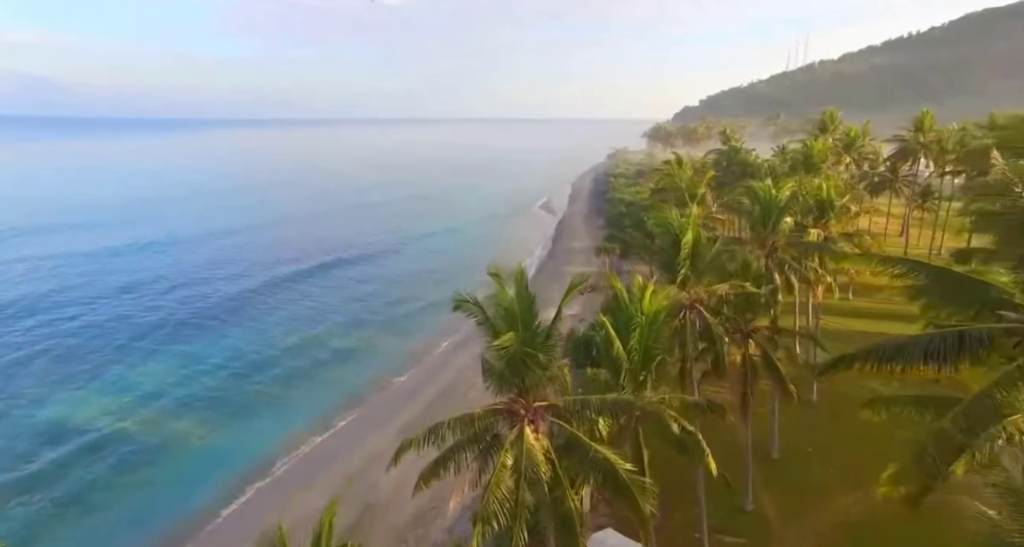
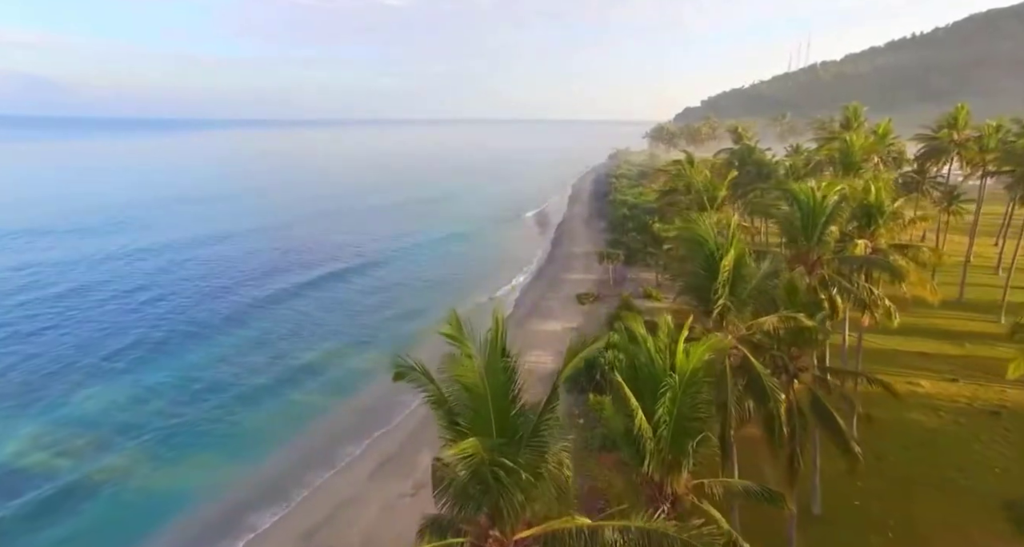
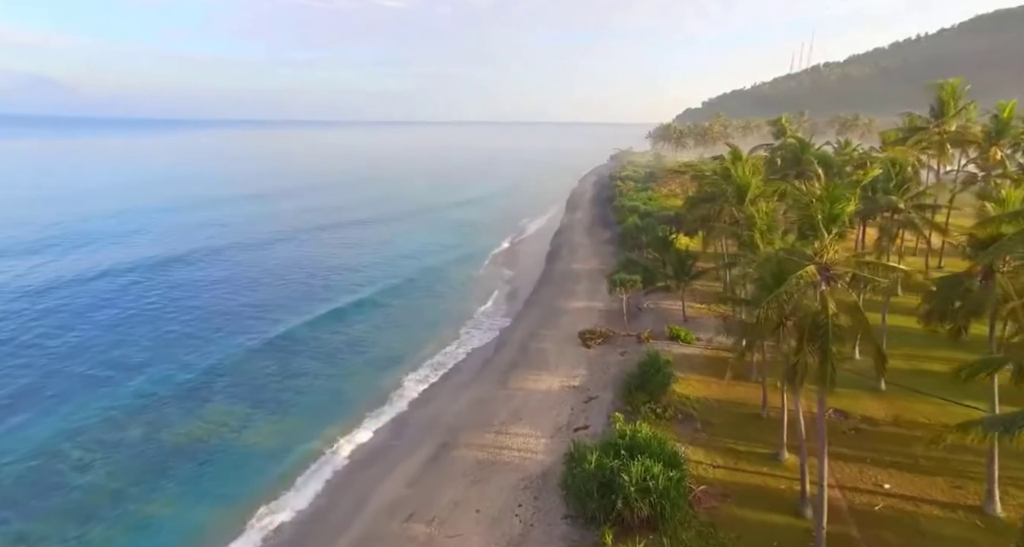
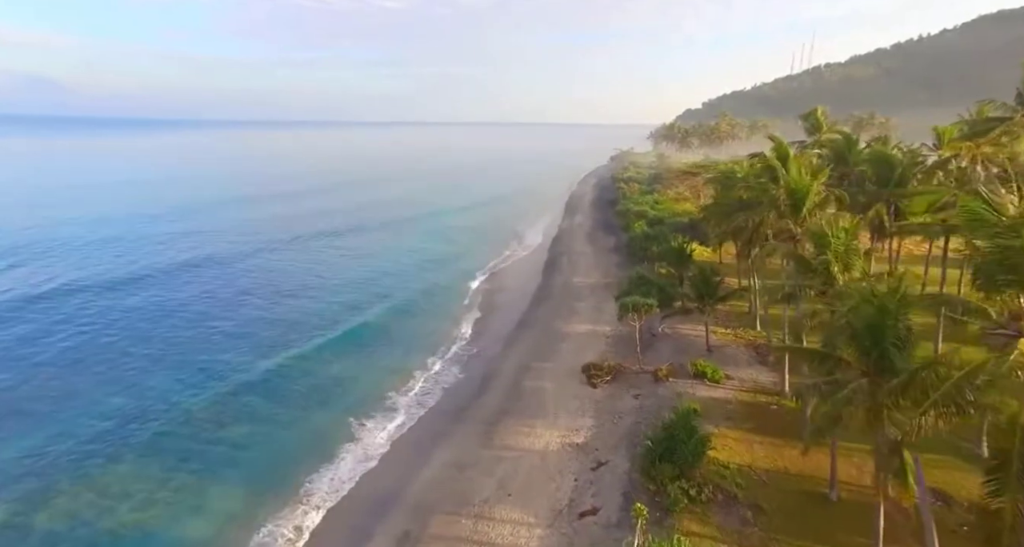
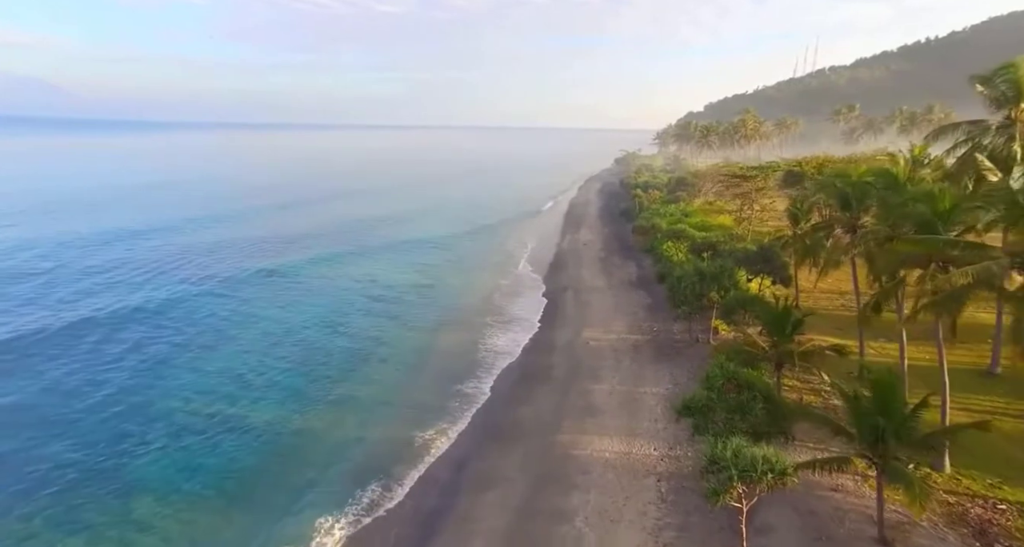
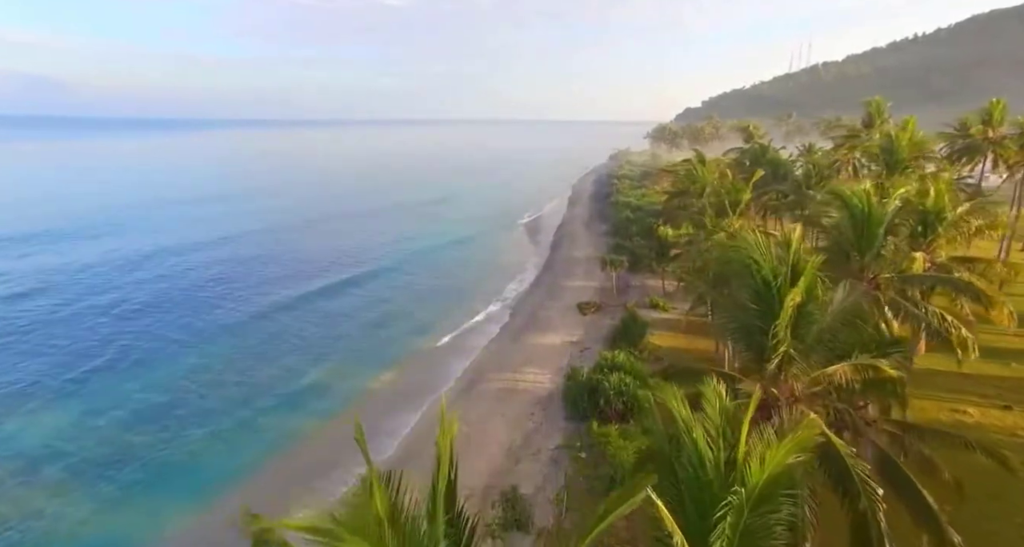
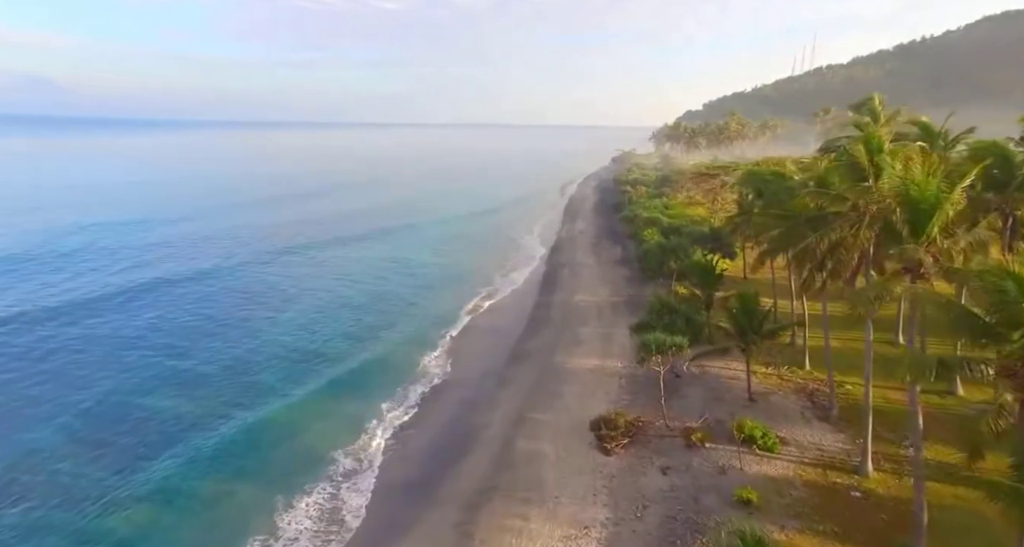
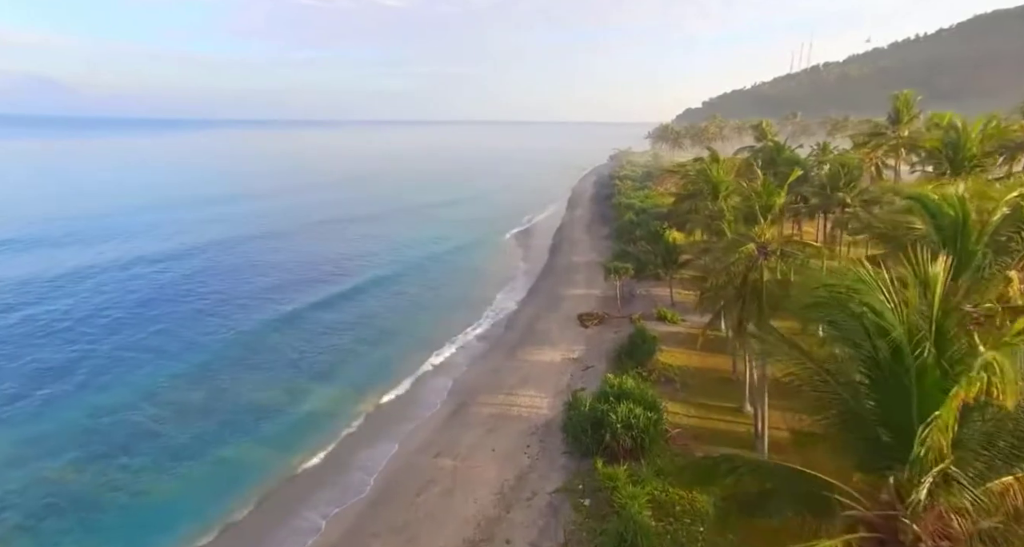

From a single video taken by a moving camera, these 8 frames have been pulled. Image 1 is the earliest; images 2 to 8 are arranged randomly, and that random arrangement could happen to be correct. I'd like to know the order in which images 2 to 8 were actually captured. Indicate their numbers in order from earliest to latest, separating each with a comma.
2, 6, 8, 3, 4, 7, 5
